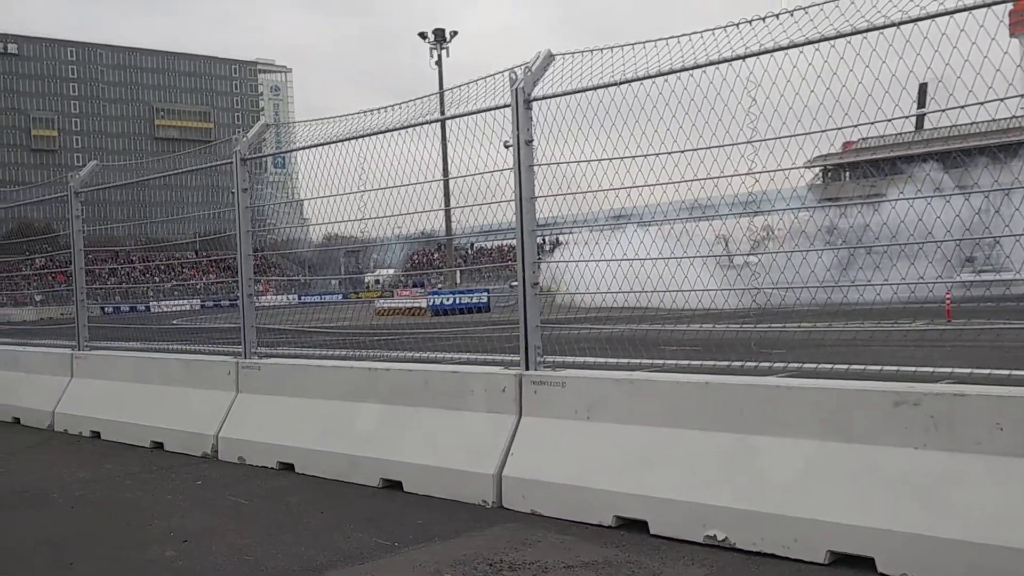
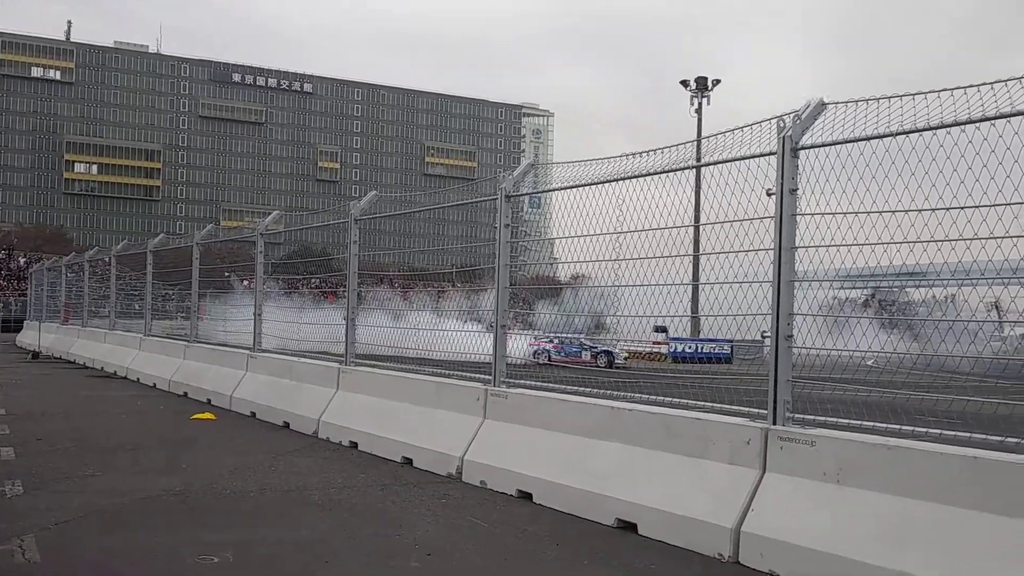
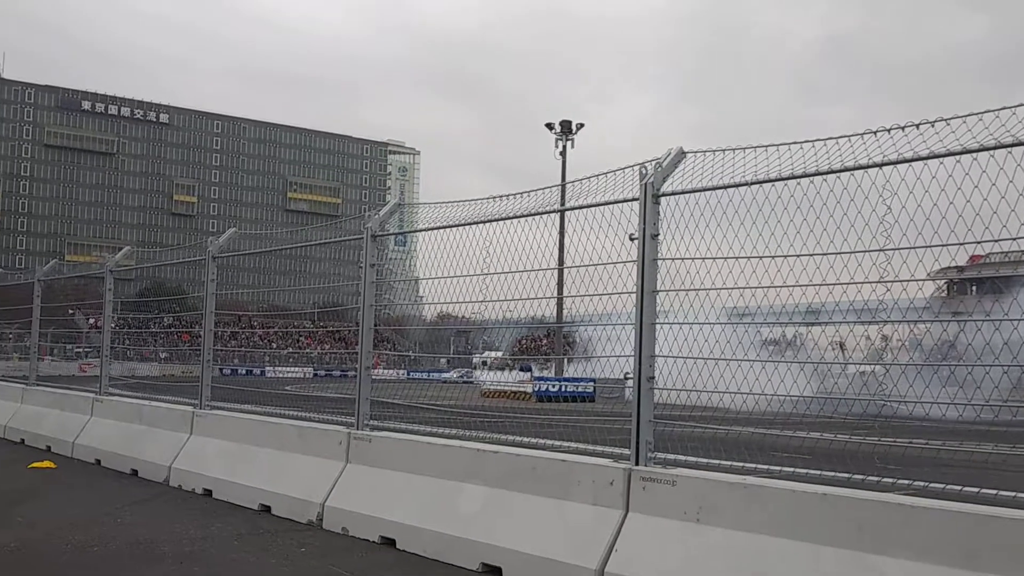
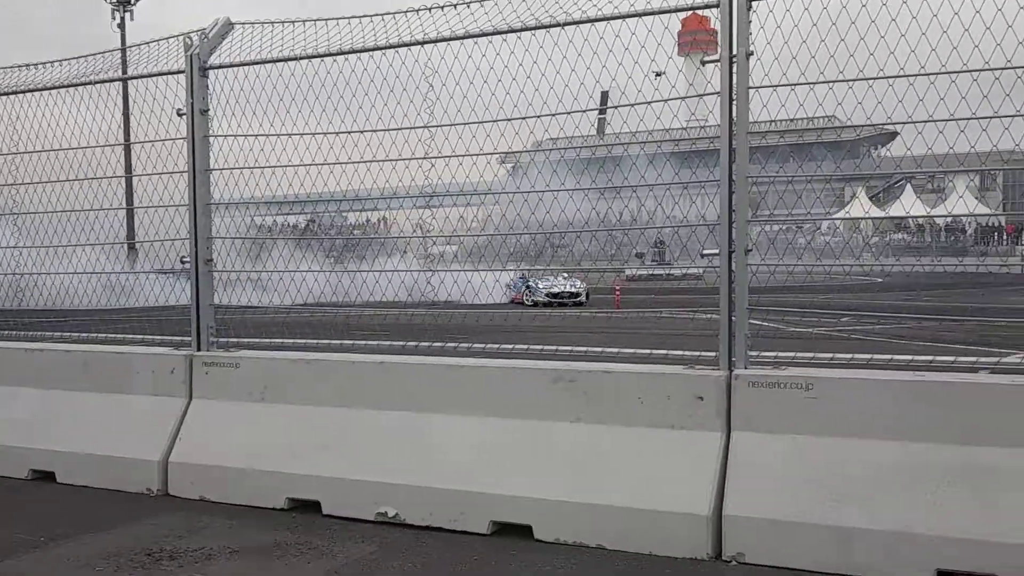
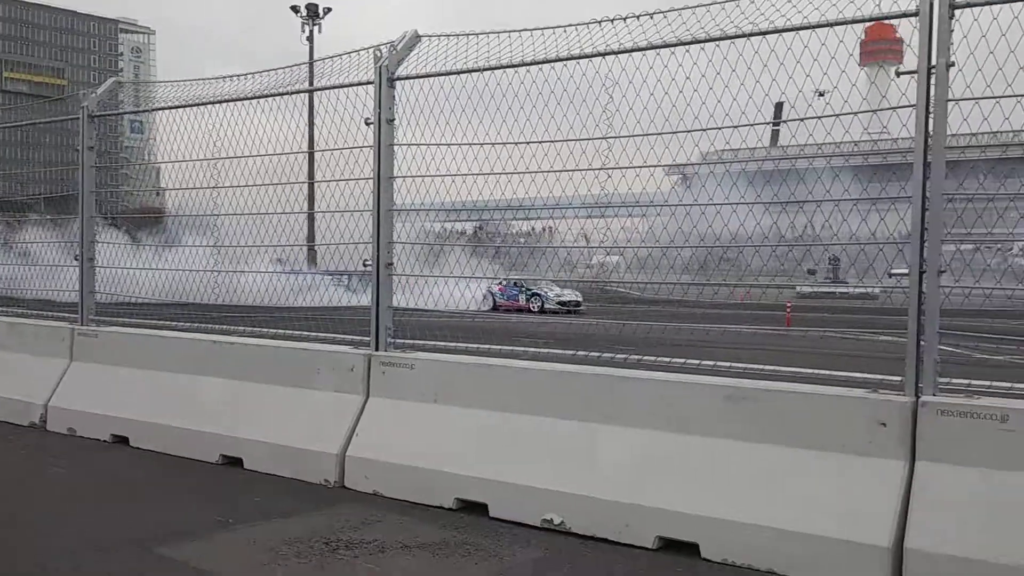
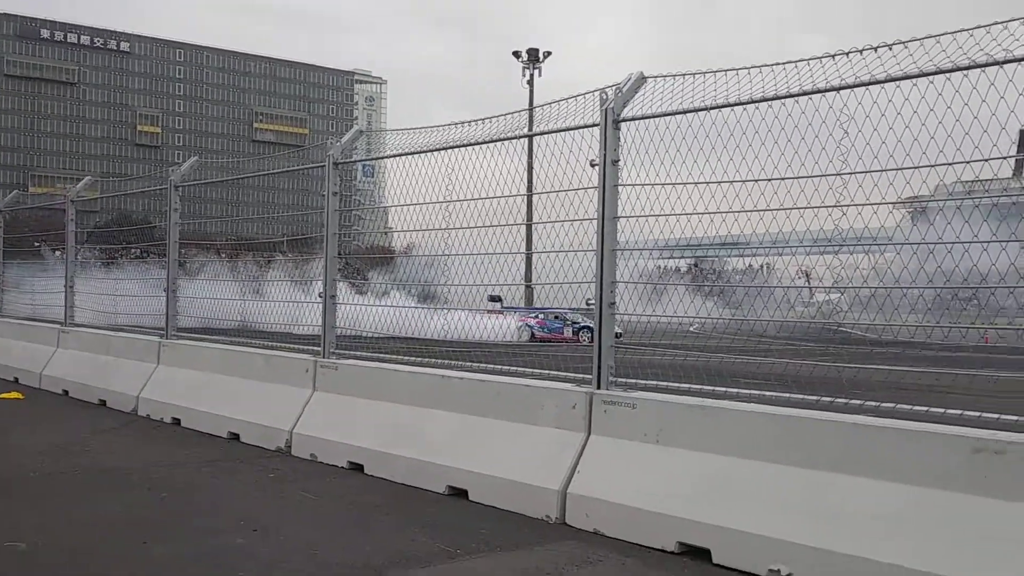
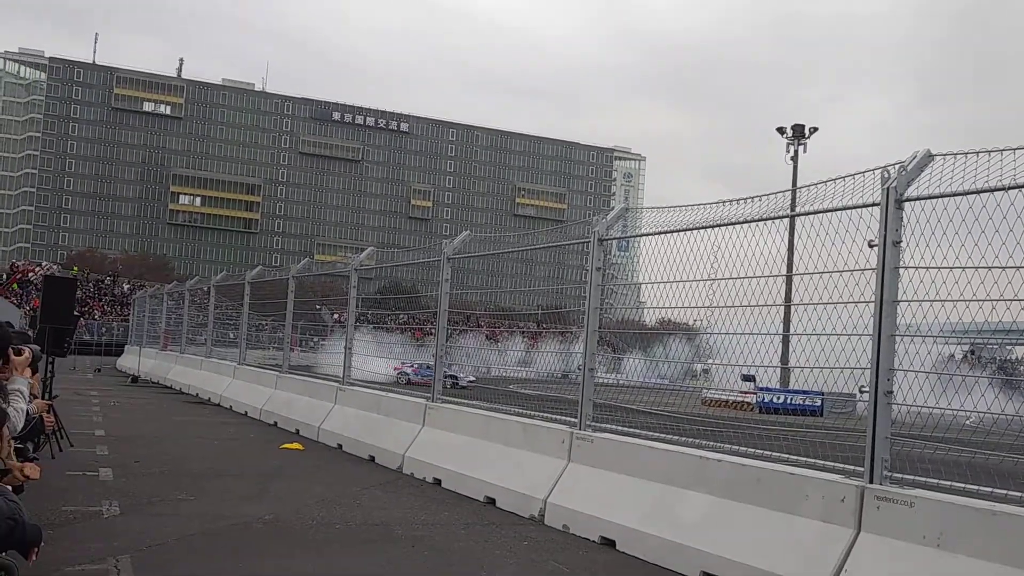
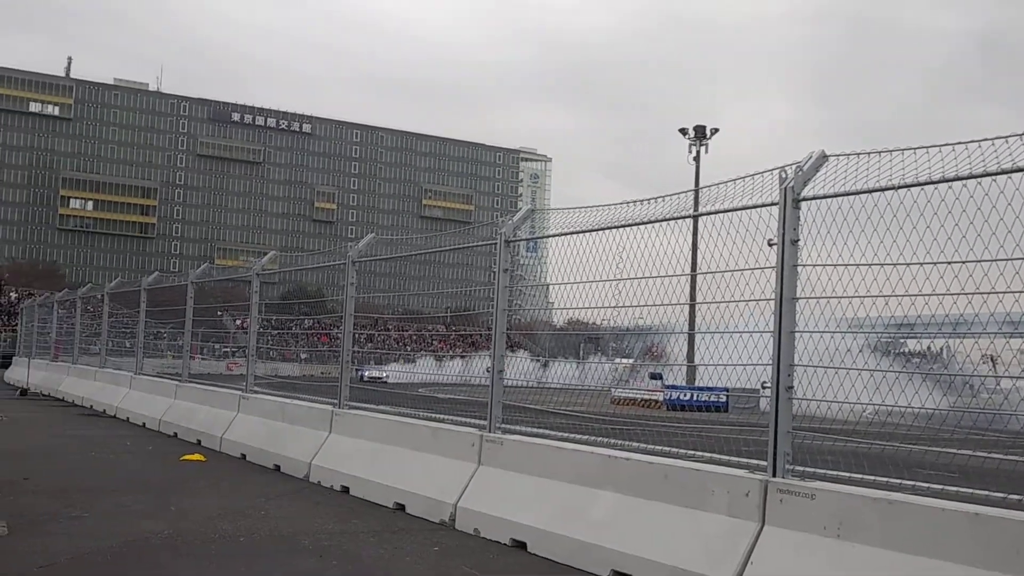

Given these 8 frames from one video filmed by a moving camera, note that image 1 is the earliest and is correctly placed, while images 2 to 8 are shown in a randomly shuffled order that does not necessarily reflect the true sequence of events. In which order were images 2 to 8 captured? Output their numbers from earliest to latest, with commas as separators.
3, 8, 7, 2, 6, 5, 4
